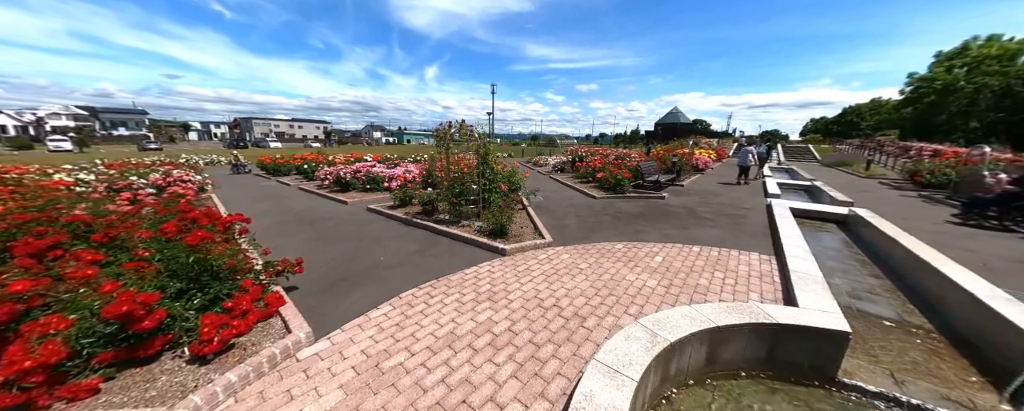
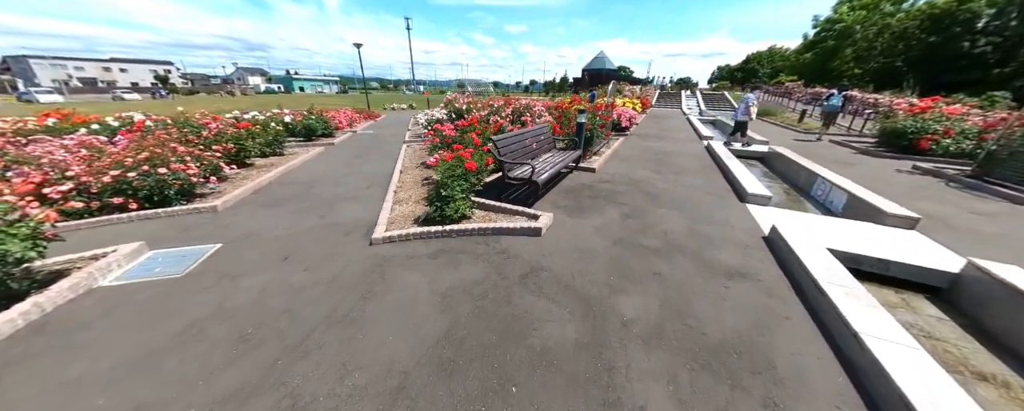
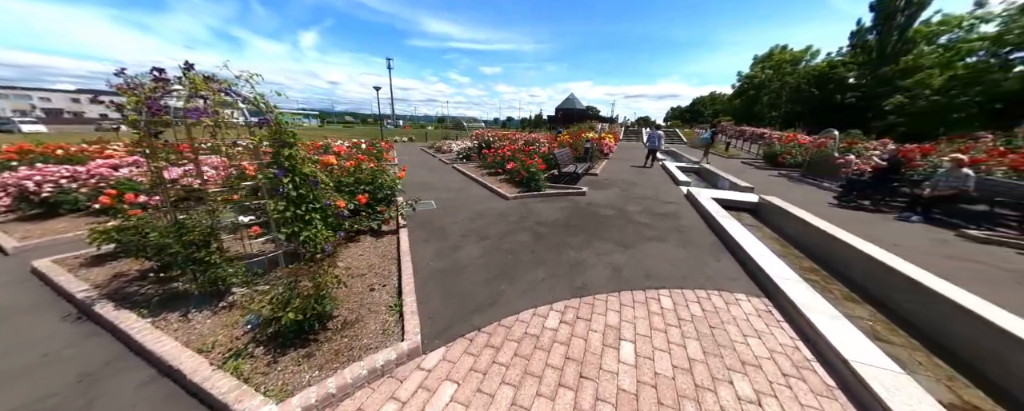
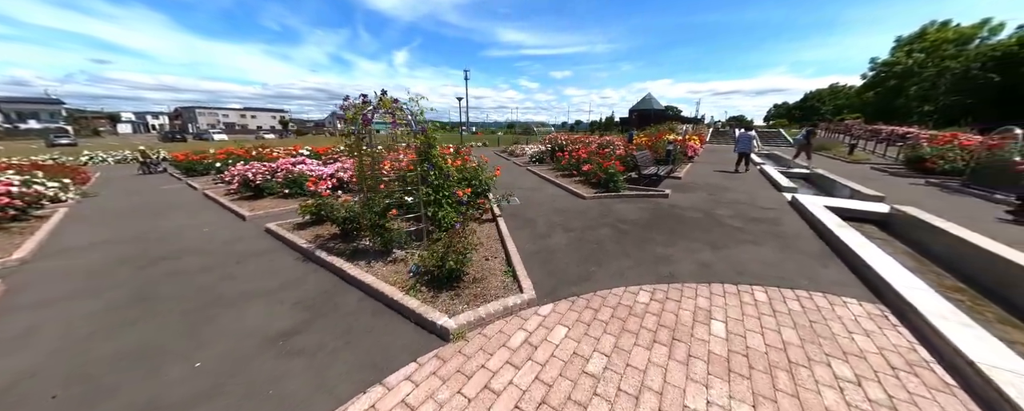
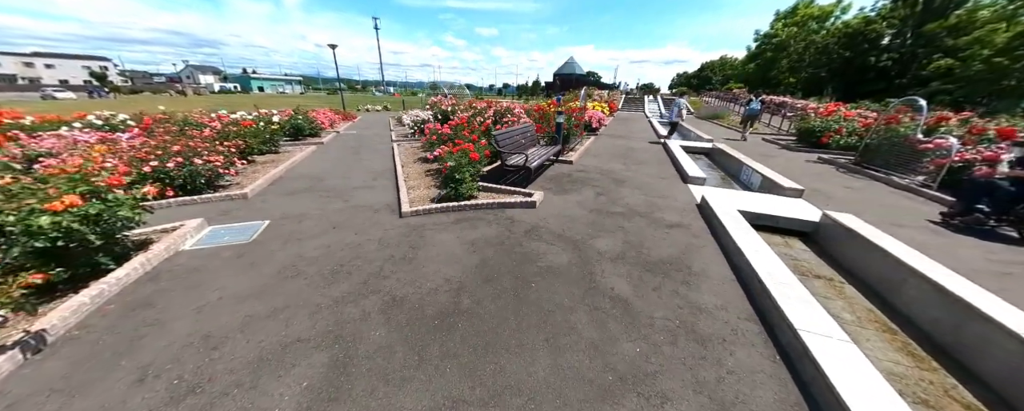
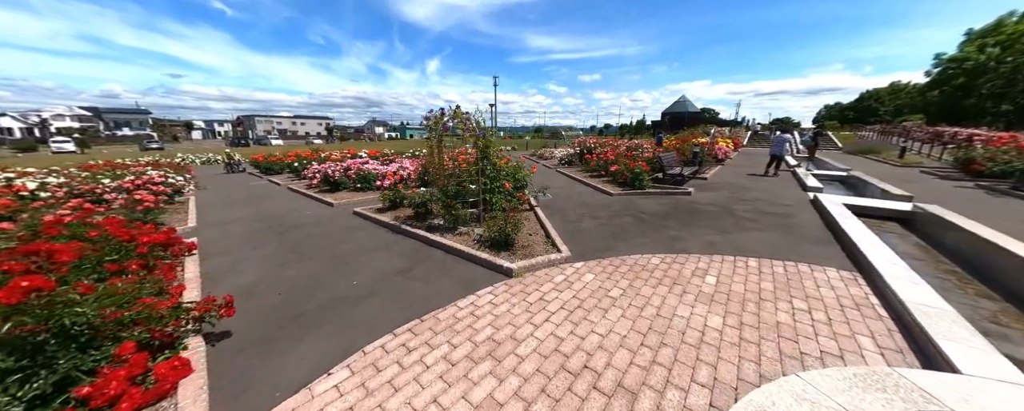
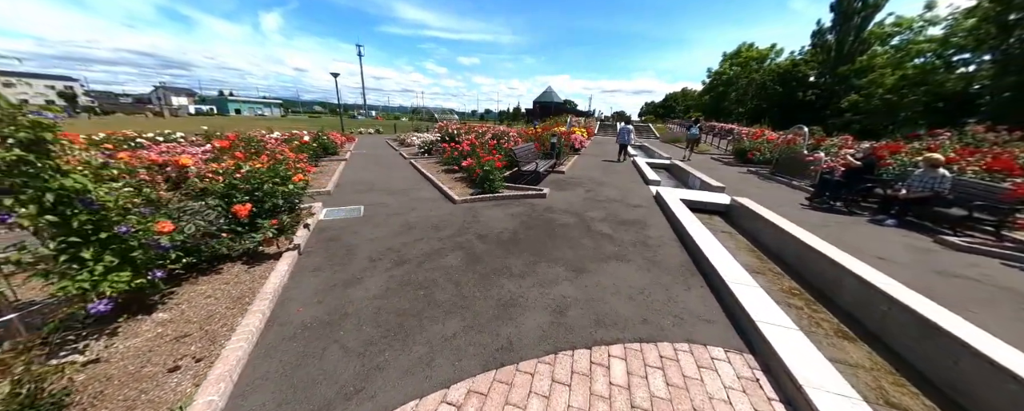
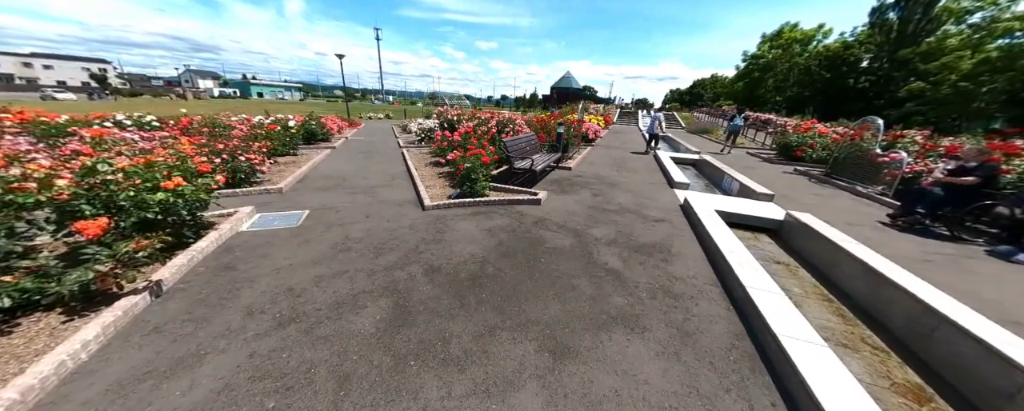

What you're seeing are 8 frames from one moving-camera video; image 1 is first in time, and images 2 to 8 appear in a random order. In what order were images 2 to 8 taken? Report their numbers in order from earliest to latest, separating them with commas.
6, 4, 3, 7, 8, 5, 2
